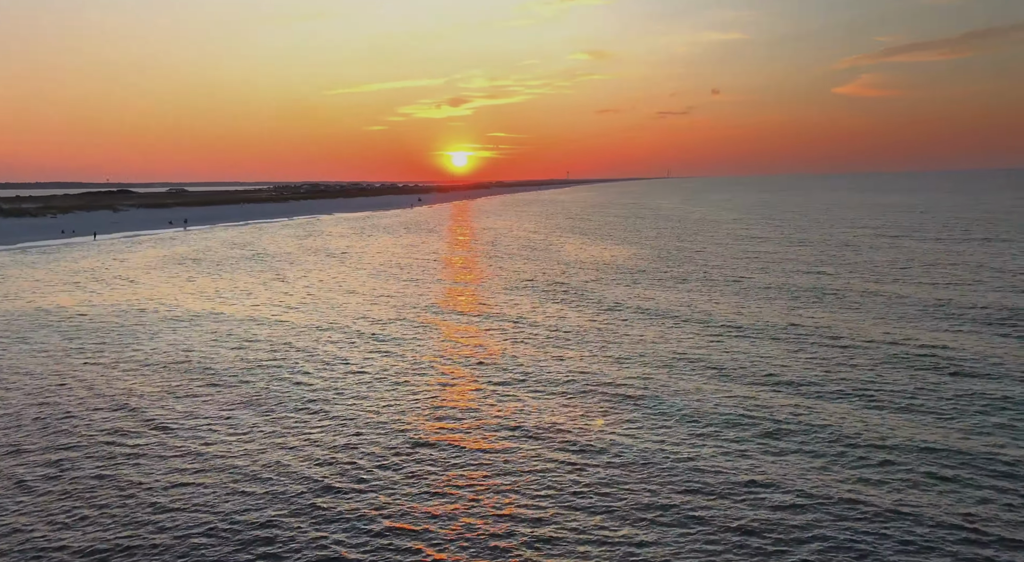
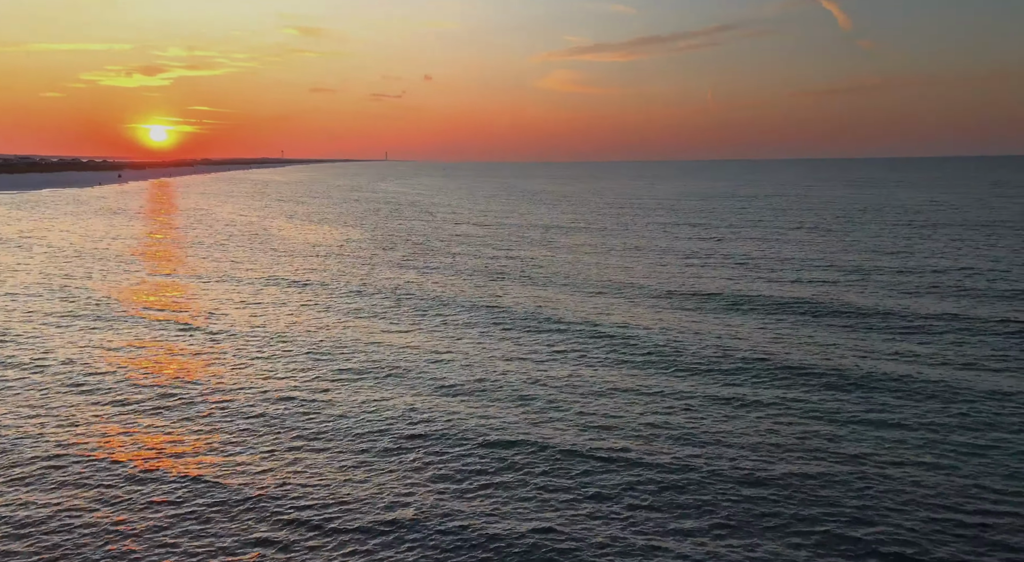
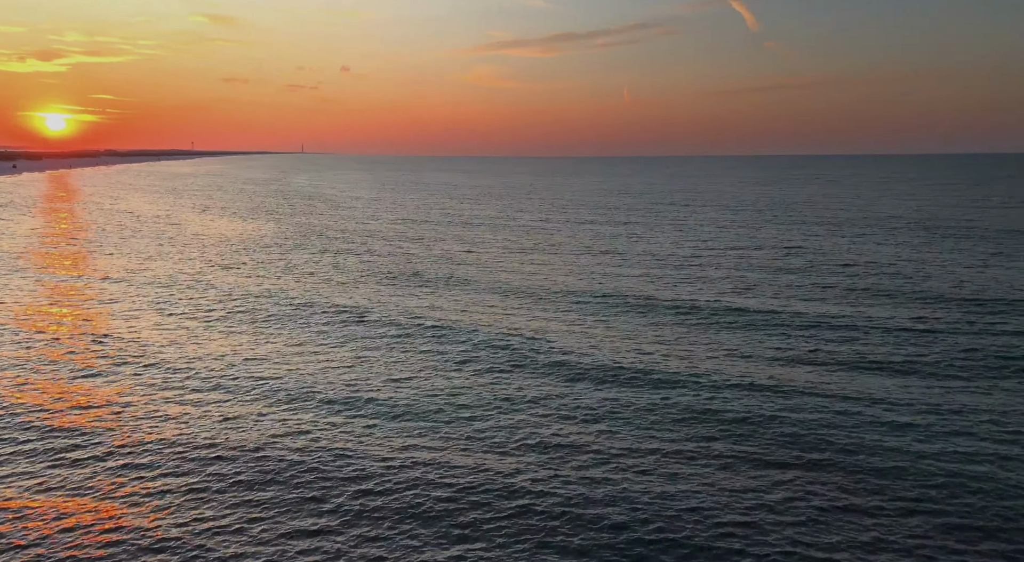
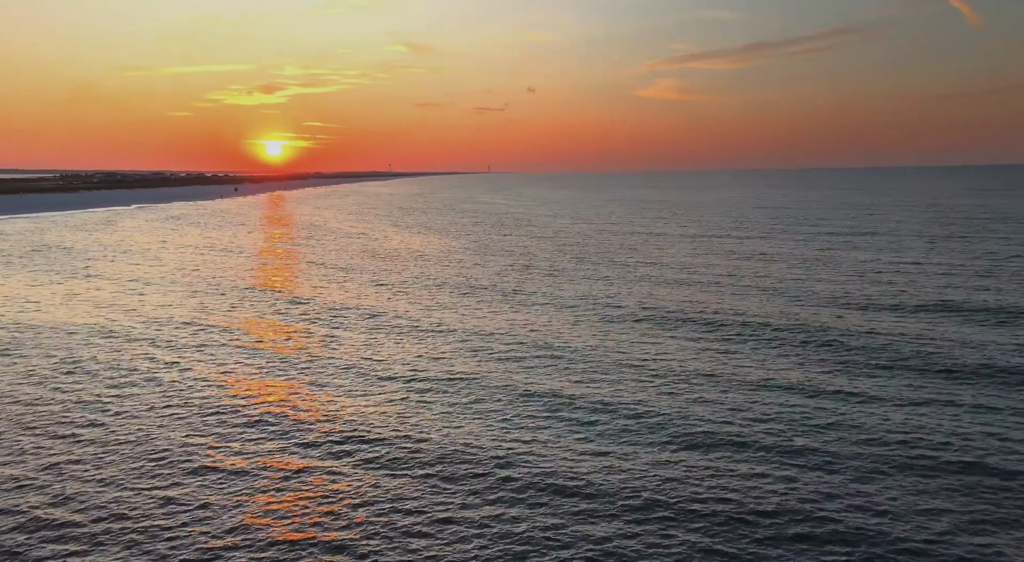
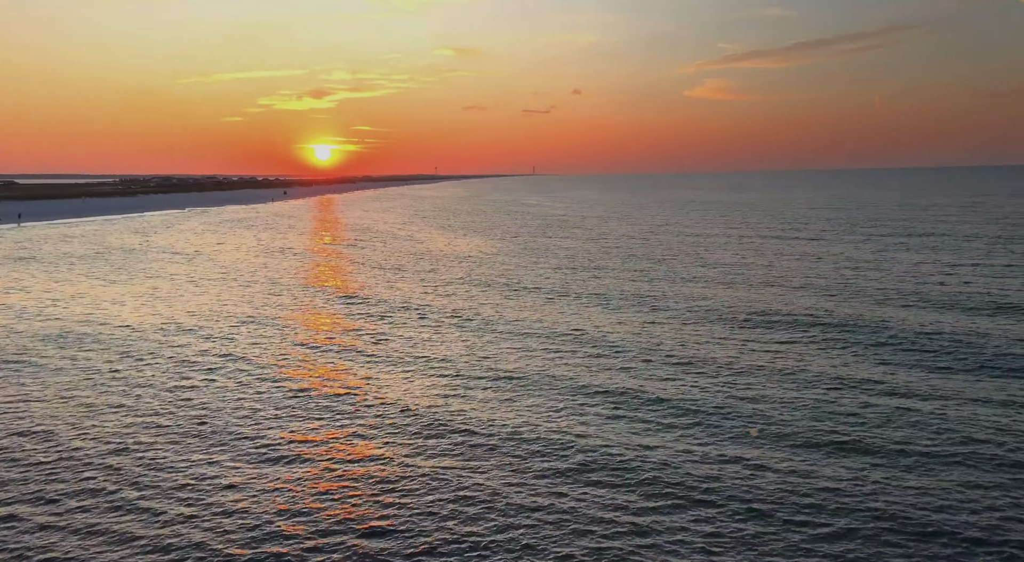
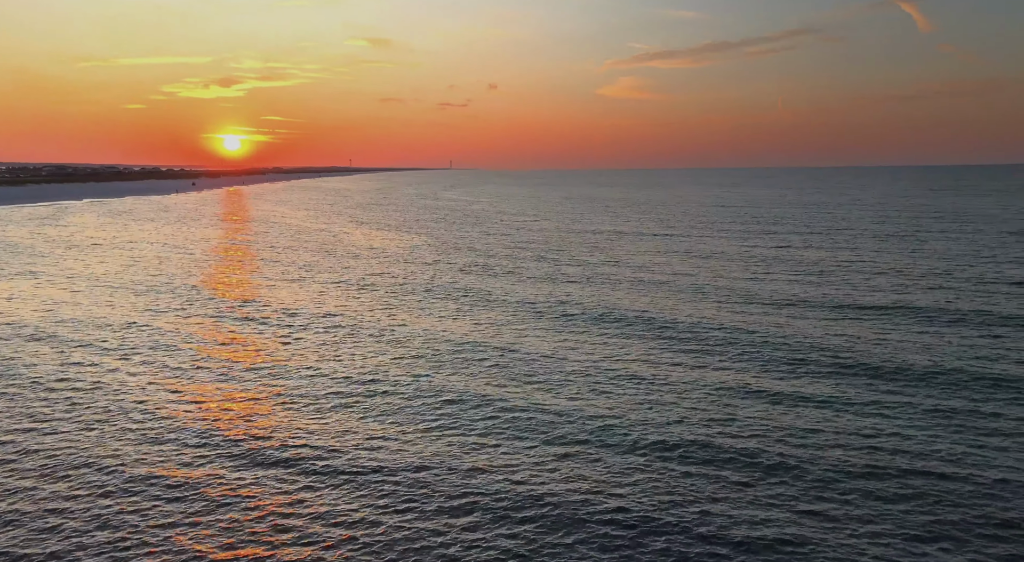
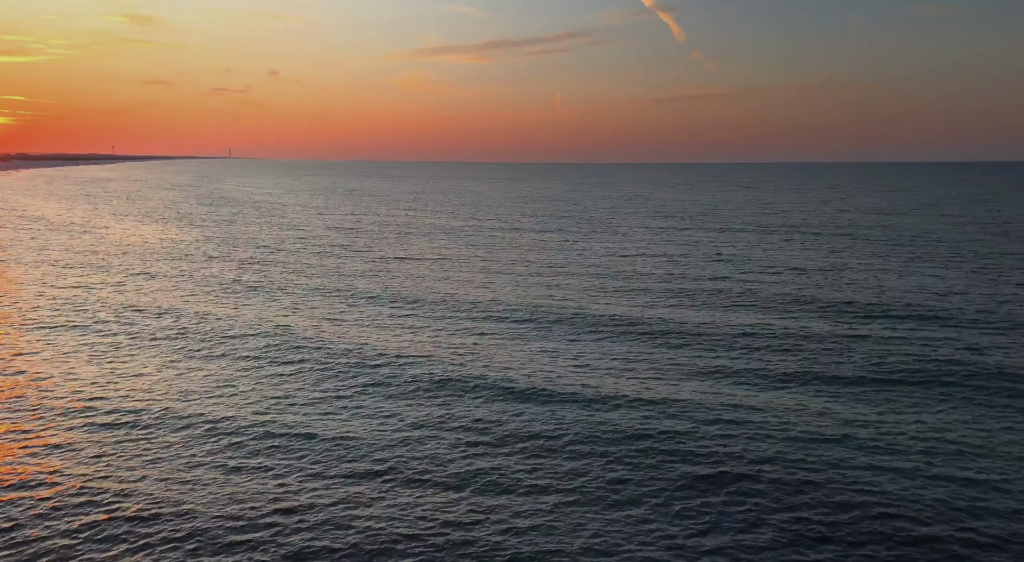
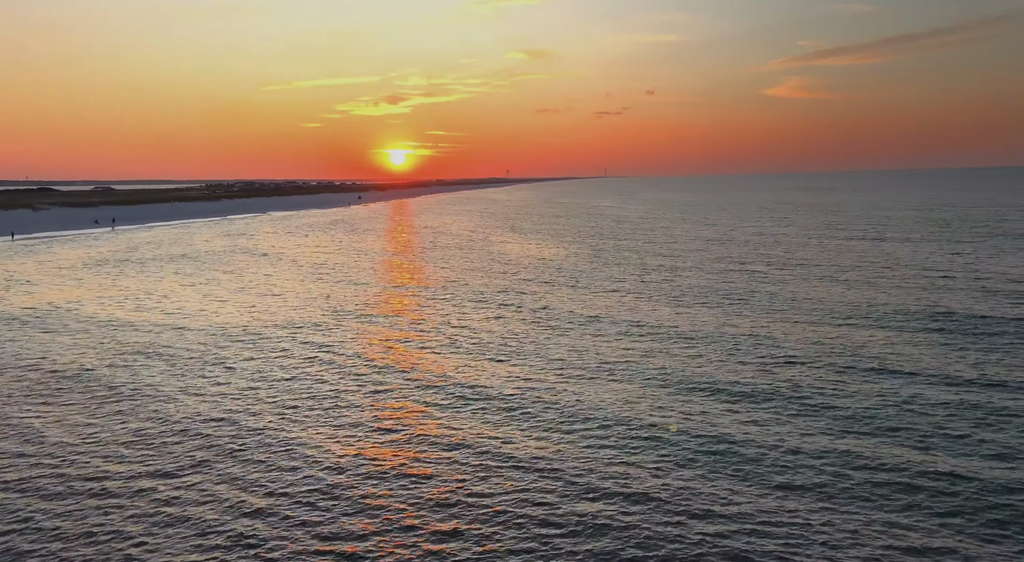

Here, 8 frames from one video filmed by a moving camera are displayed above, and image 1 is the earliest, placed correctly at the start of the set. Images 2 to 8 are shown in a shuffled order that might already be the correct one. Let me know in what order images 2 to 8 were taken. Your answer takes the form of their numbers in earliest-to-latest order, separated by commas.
8, 5, 4, 6, 2, 3, 7
